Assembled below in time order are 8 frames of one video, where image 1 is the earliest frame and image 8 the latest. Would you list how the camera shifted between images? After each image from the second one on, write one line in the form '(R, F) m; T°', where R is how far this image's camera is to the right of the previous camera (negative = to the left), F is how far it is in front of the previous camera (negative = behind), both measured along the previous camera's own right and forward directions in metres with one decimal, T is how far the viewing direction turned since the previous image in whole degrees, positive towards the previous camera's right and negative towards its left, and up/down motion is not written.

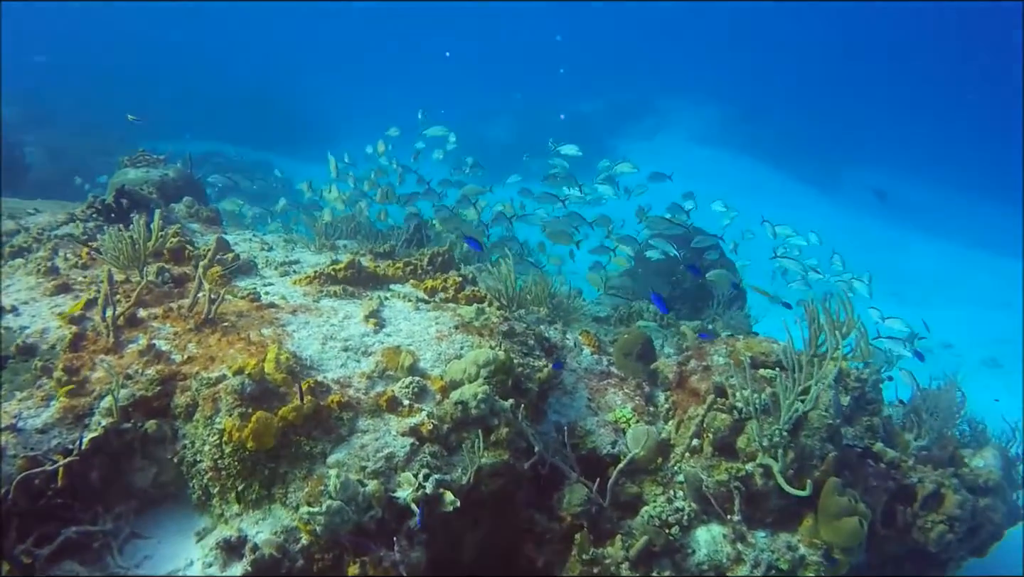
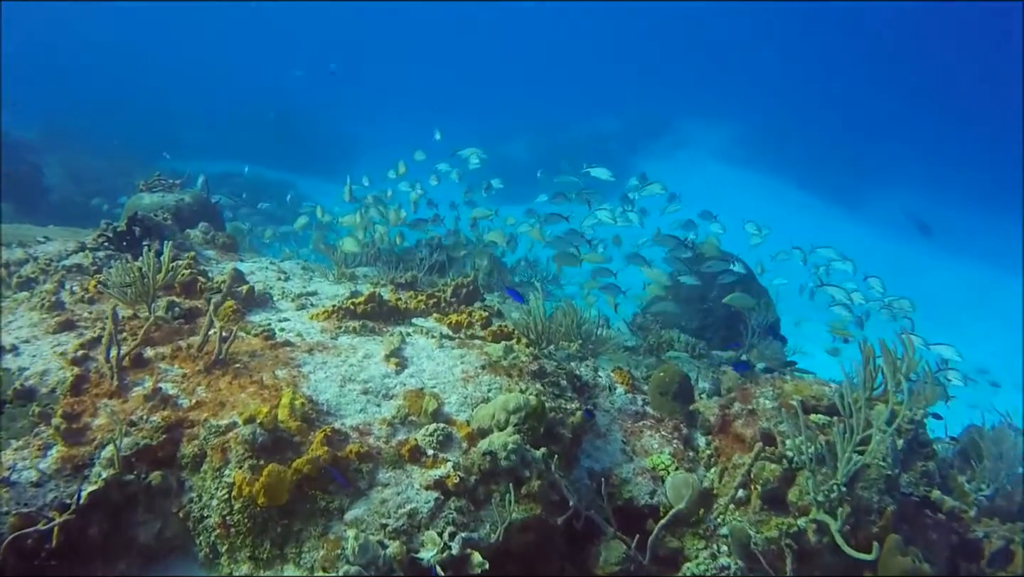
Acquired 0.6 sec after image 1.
(-0.1, +0.4) m; -1°
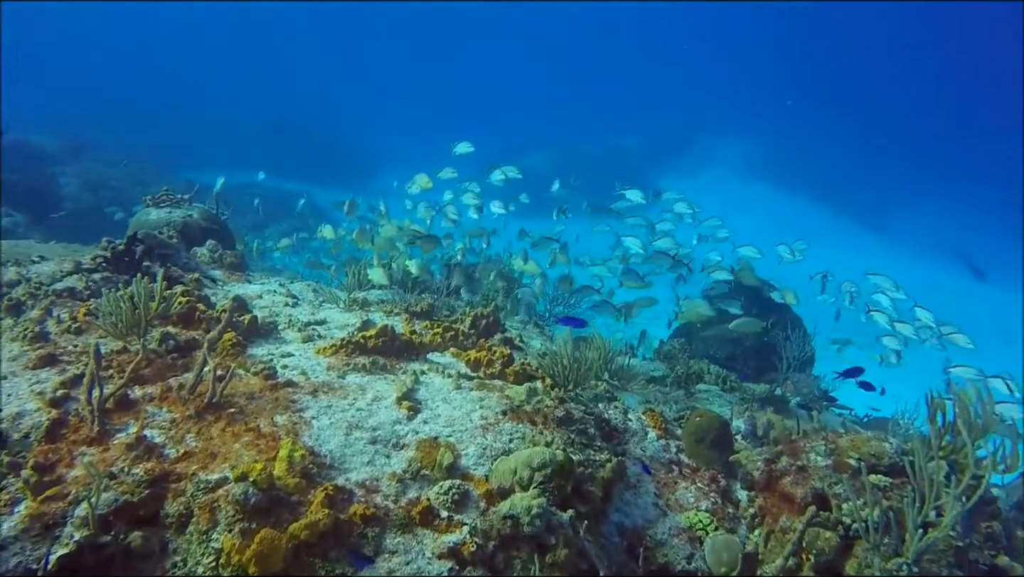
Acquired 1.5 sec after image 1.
(-0.1, +0.5) m; -1°
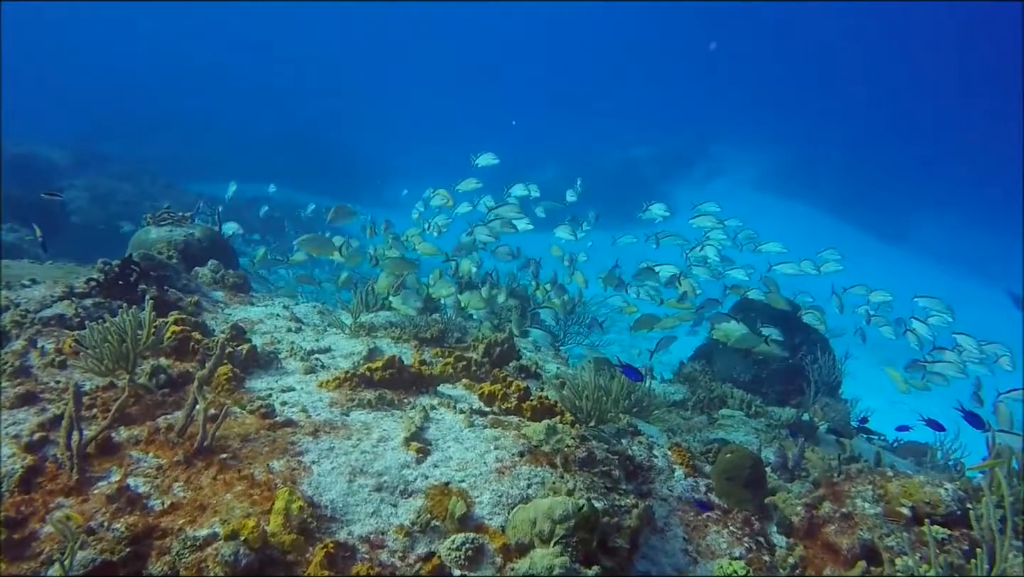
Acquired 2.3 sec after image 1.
(0.0, +0.4) m; -1°
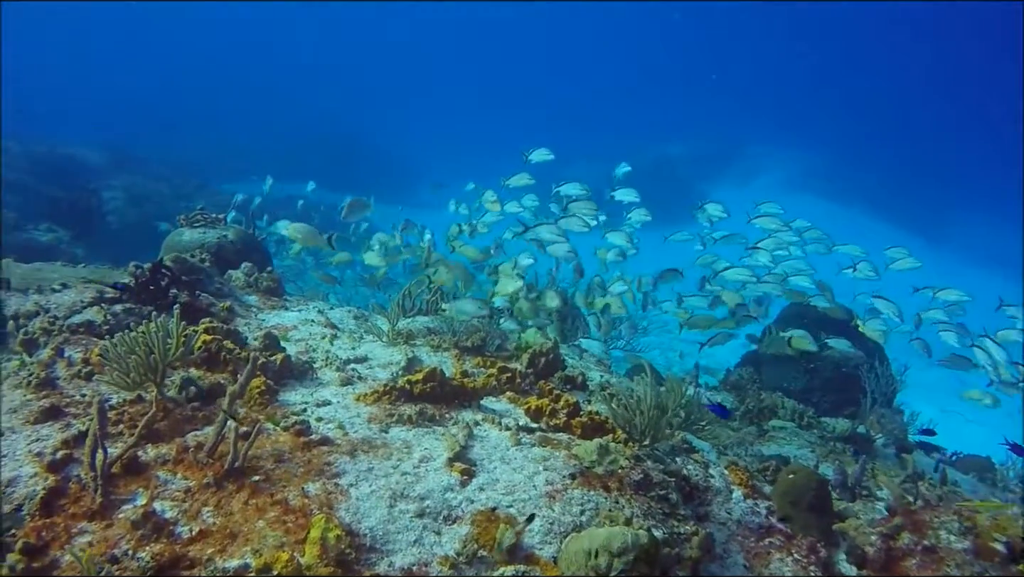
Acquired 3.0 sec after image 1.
(-0.1, +0.3) m; -2°
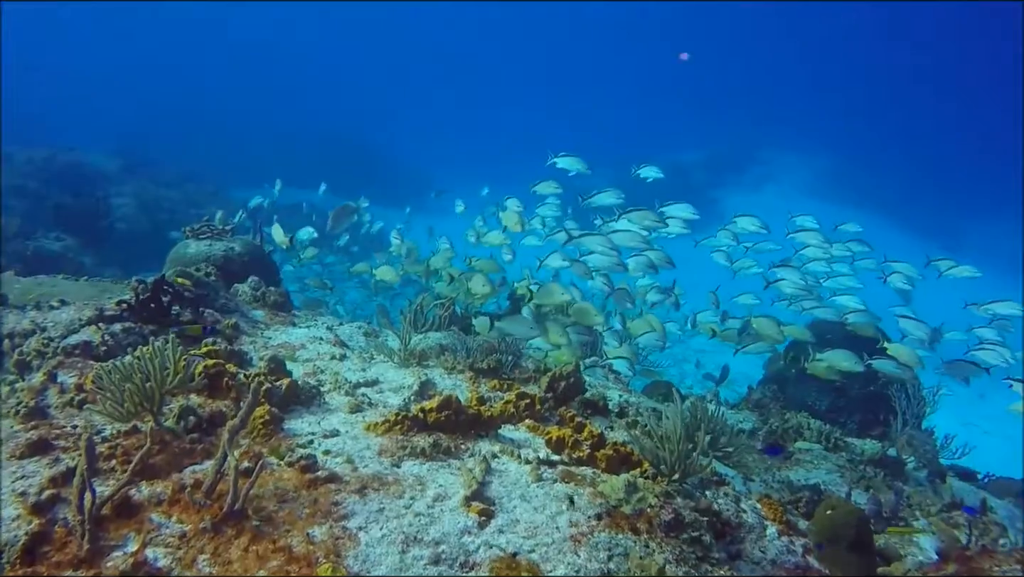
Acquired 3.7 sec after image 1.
(-0.1, +0.3) m; -1°
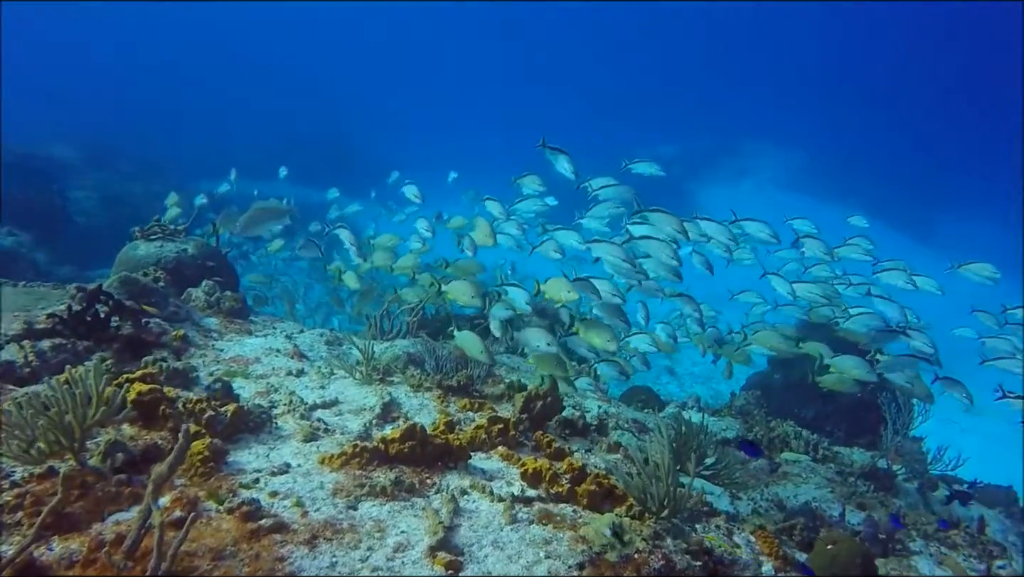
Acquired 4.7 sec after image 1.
(0.0, +0.5) m; +2°
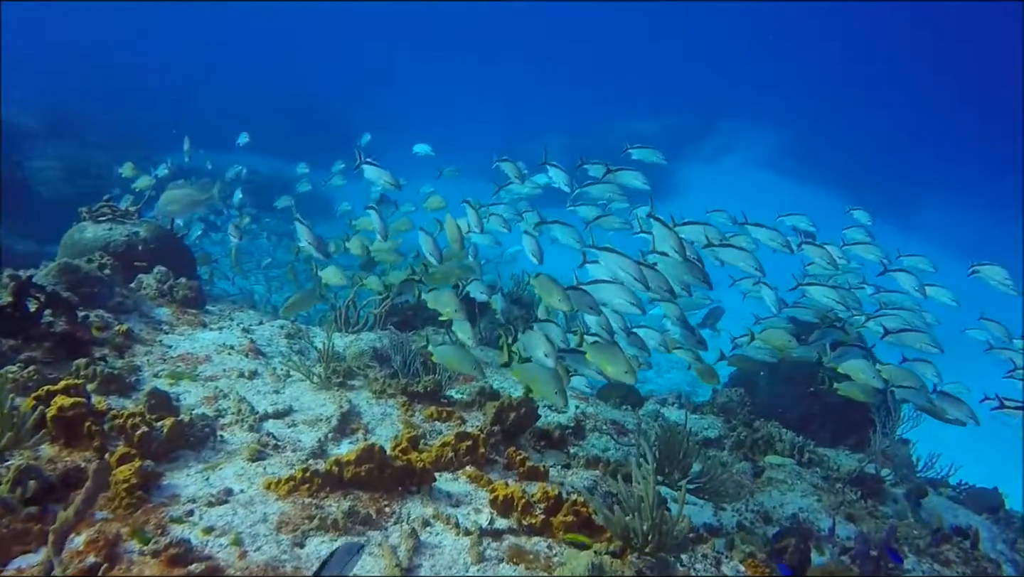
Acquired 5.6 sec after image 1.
(0.0, +0.4) m; +2°
